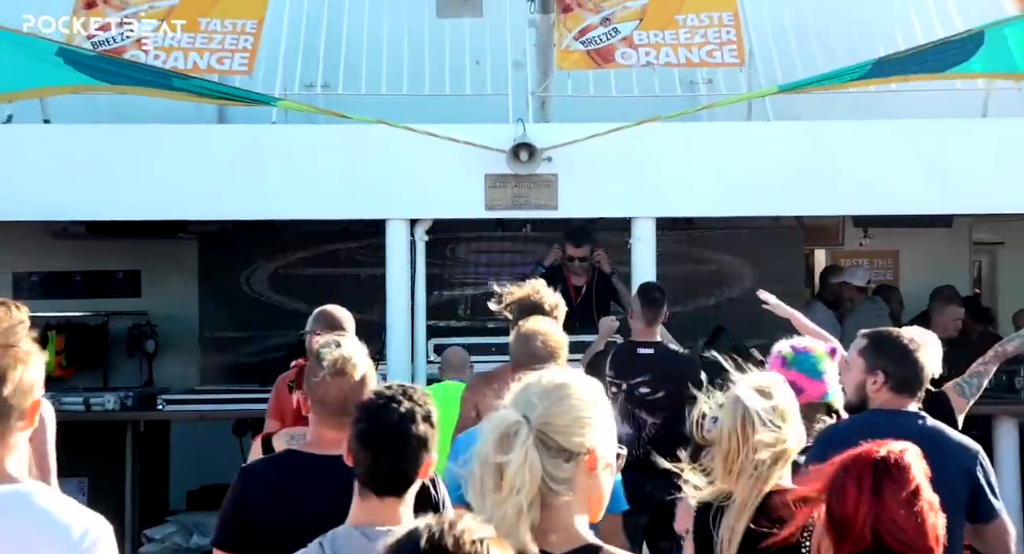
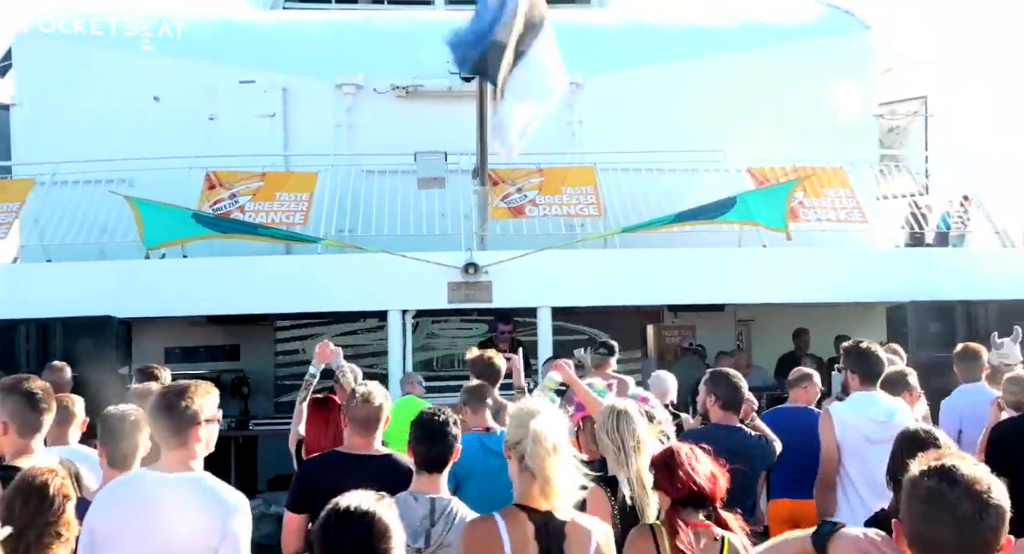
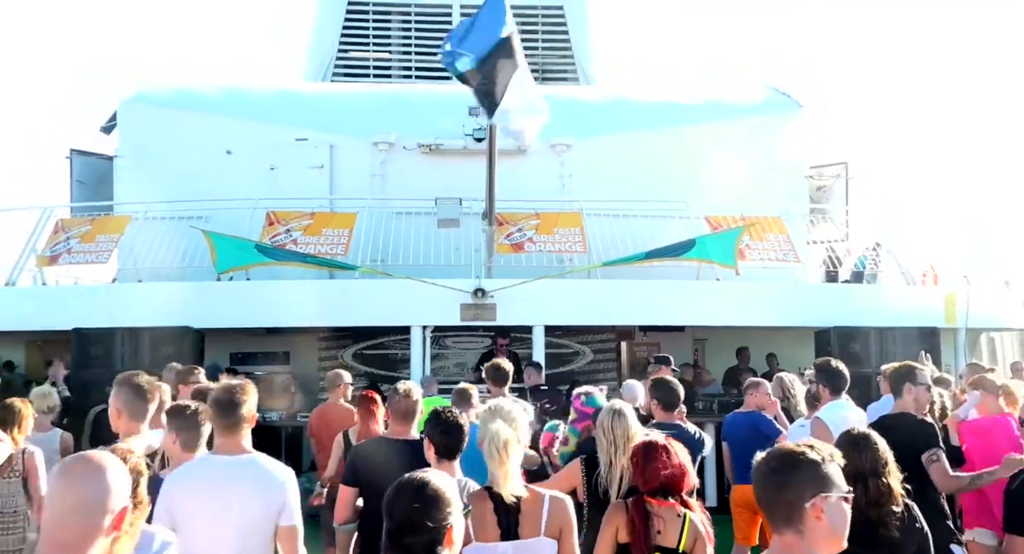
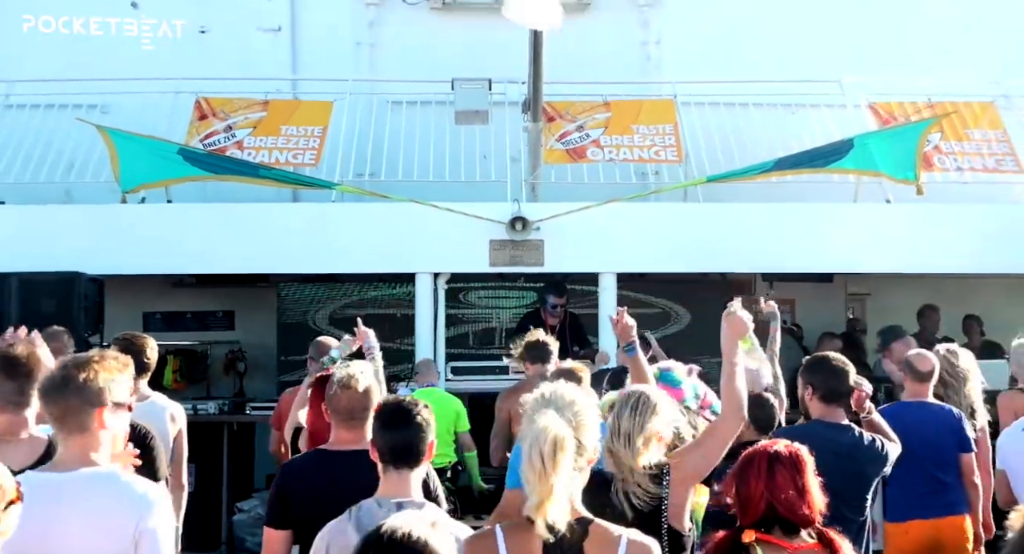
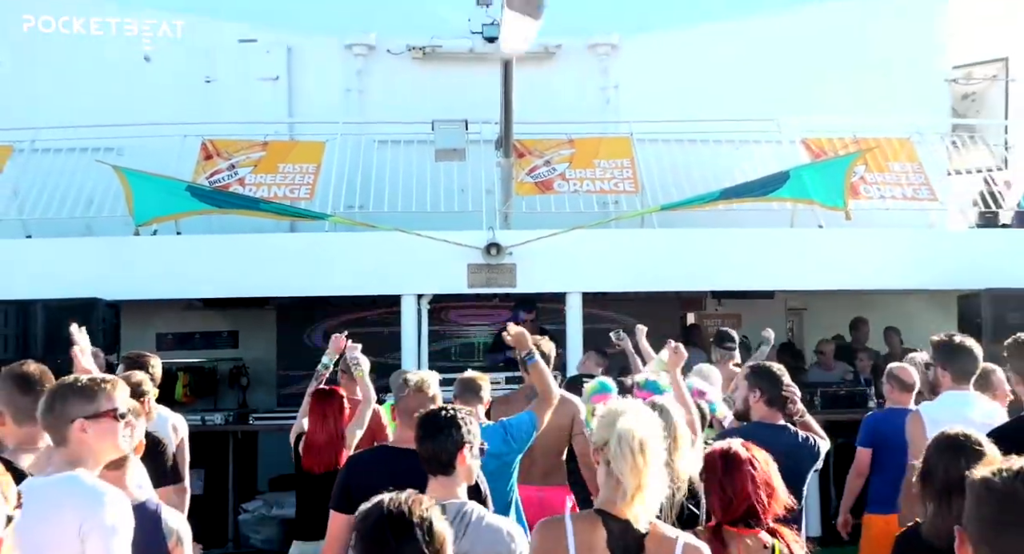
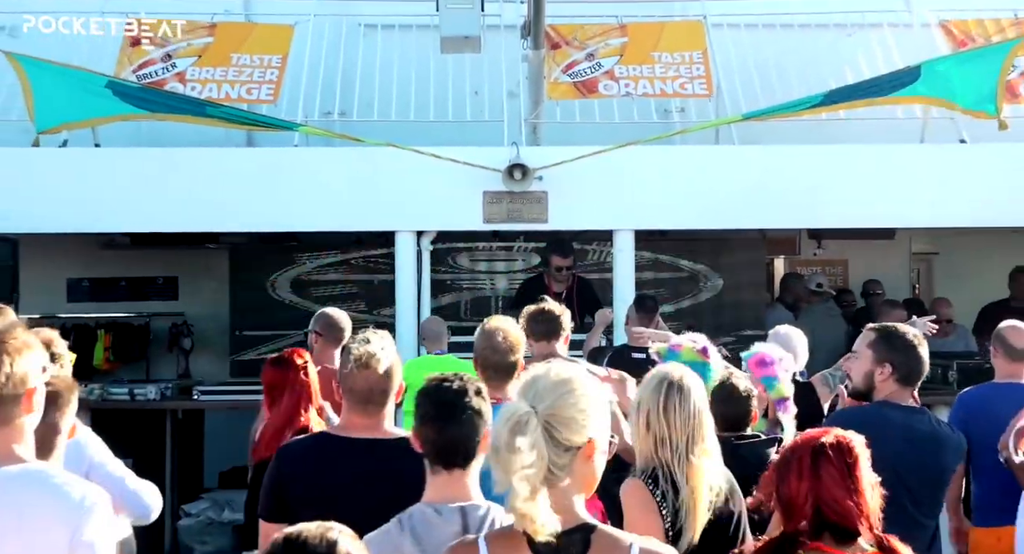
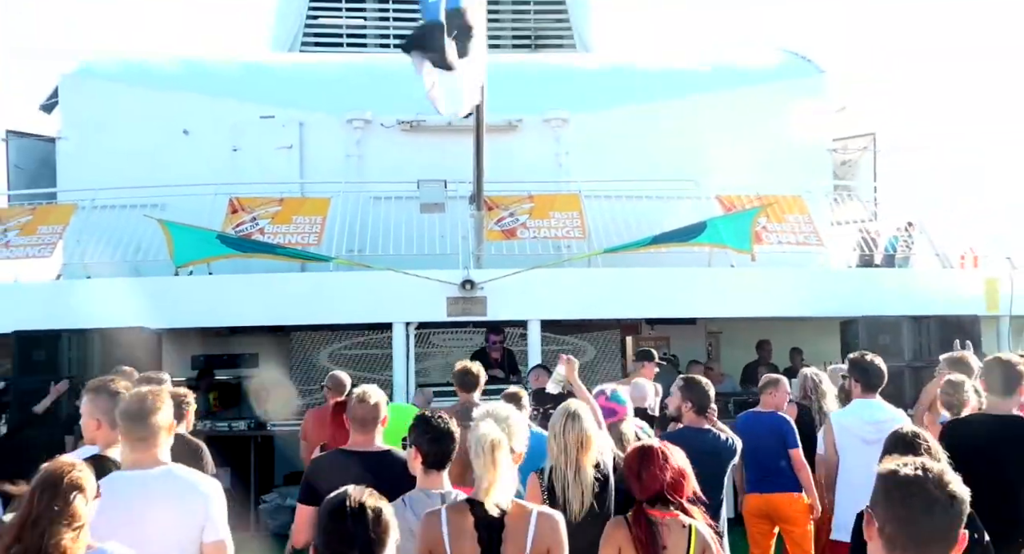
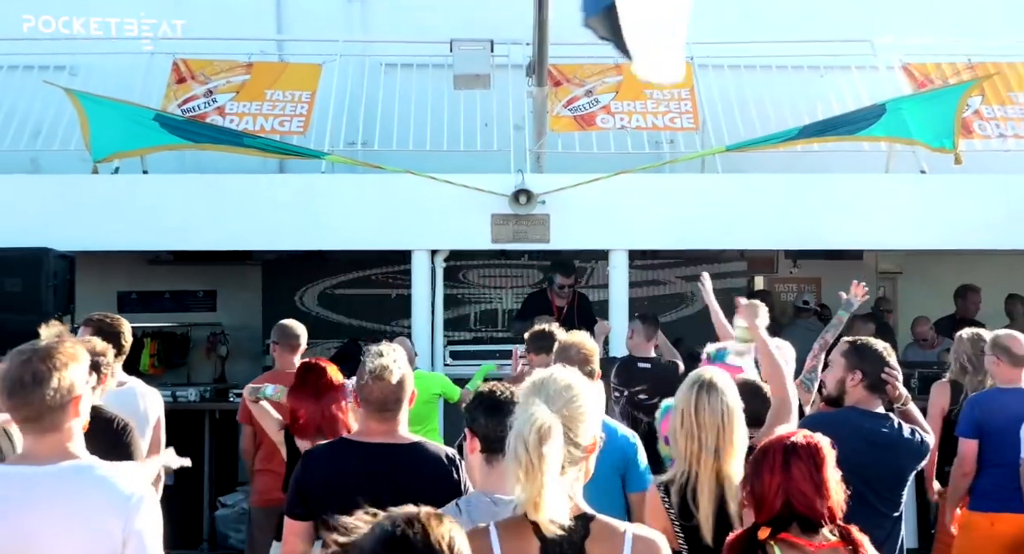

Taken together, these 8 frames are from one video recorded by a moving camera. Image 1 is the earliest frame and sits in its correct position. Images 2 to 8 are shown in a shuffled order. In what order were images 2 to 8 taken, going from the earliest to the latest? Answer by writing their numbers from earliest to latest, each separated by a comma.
6, 8, 4, 5, 2, 7, 3
